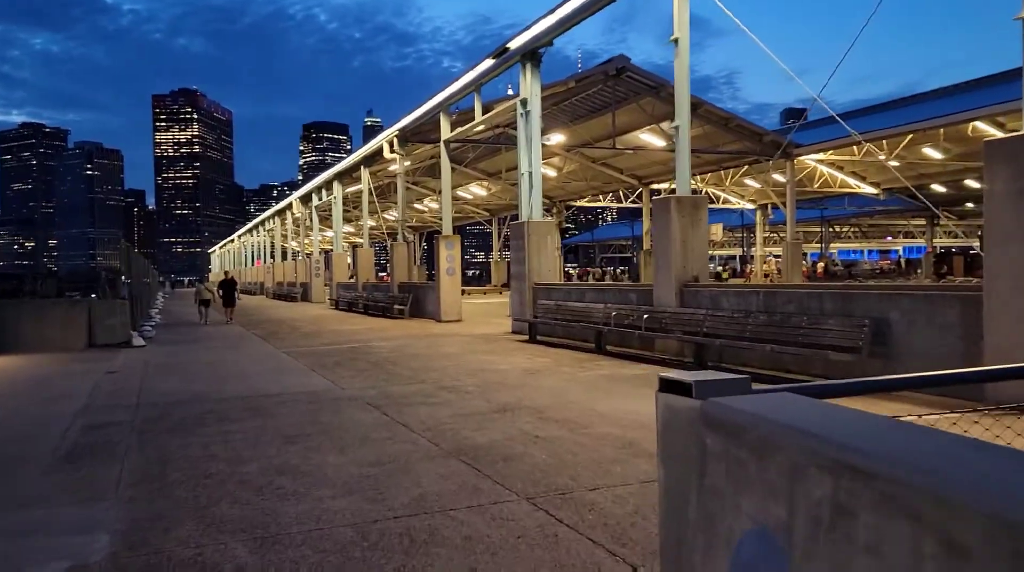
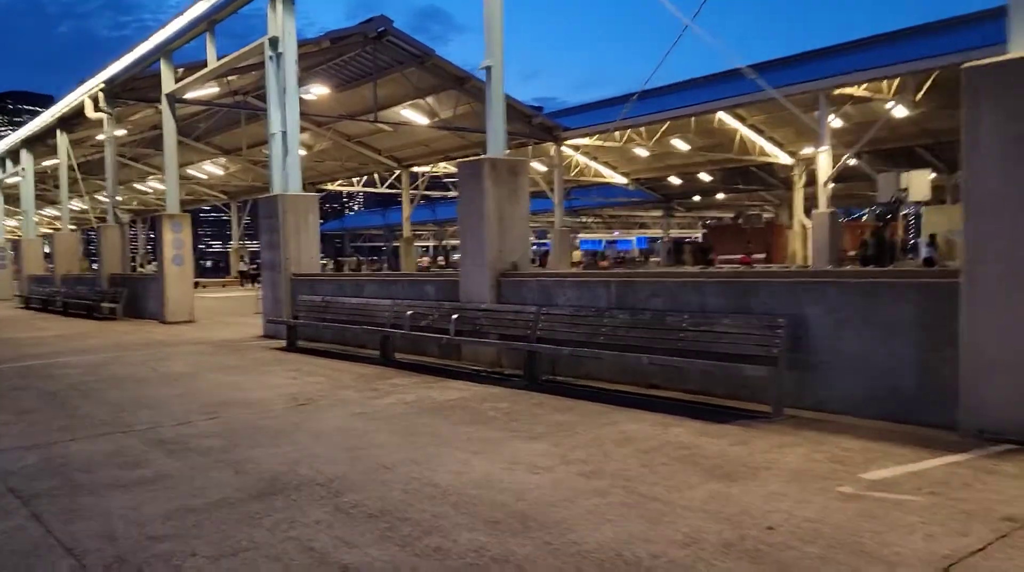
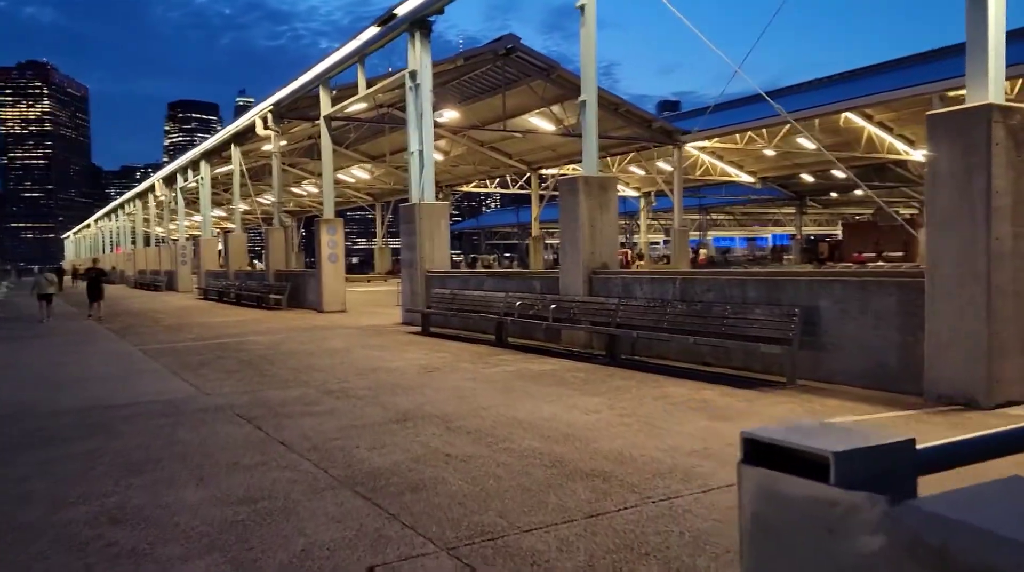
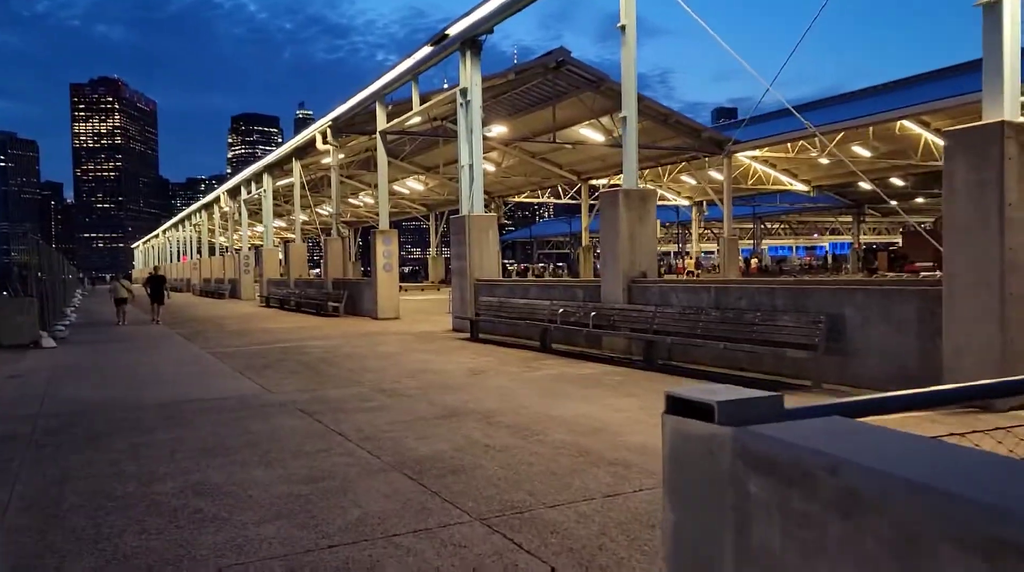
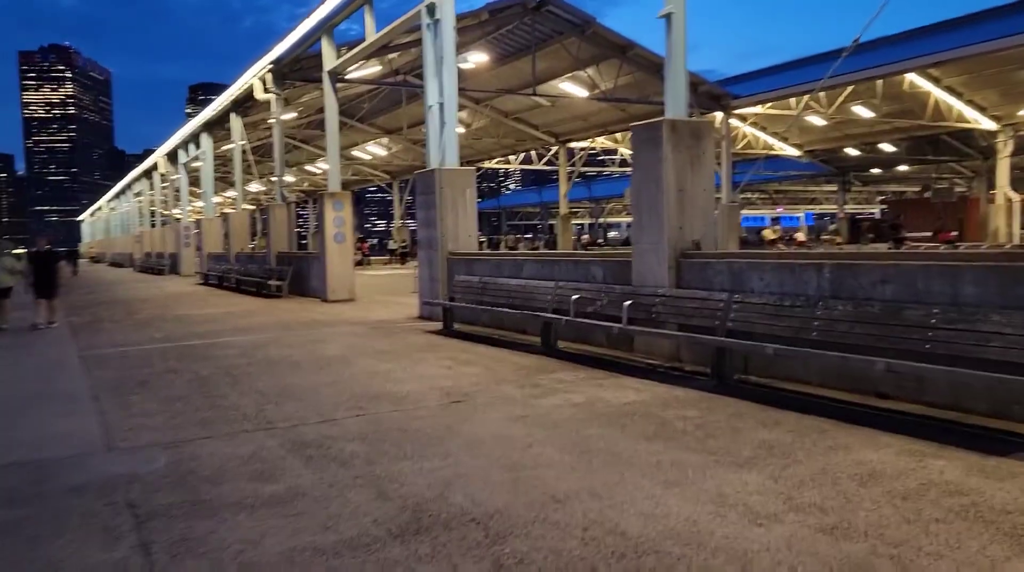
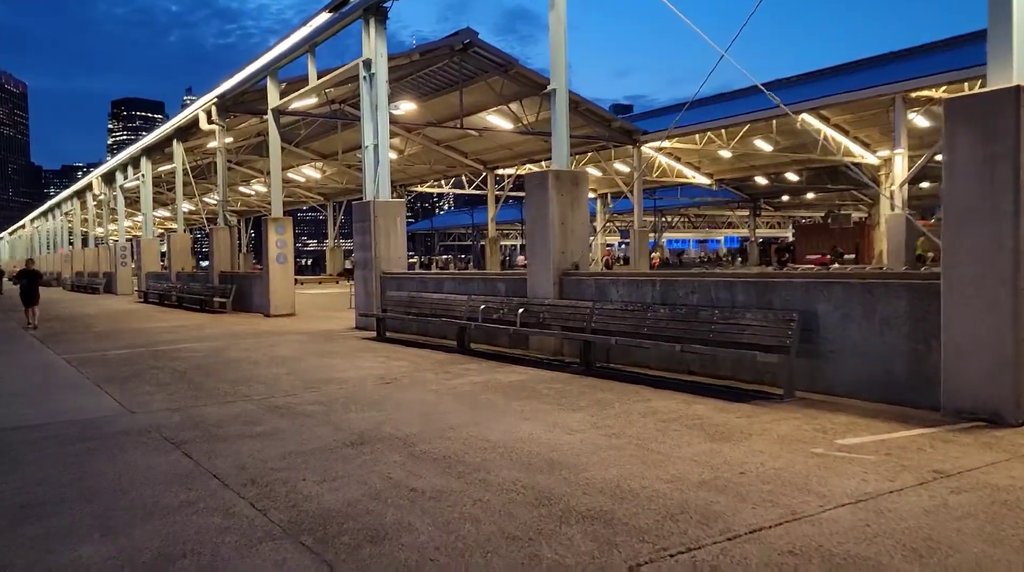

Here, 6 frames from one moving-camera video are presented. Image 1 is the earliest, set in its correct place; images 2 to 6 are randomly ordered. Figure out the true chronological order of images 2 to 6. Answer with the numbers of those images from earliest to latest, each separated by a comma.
4, 3, 6, 2, 5
